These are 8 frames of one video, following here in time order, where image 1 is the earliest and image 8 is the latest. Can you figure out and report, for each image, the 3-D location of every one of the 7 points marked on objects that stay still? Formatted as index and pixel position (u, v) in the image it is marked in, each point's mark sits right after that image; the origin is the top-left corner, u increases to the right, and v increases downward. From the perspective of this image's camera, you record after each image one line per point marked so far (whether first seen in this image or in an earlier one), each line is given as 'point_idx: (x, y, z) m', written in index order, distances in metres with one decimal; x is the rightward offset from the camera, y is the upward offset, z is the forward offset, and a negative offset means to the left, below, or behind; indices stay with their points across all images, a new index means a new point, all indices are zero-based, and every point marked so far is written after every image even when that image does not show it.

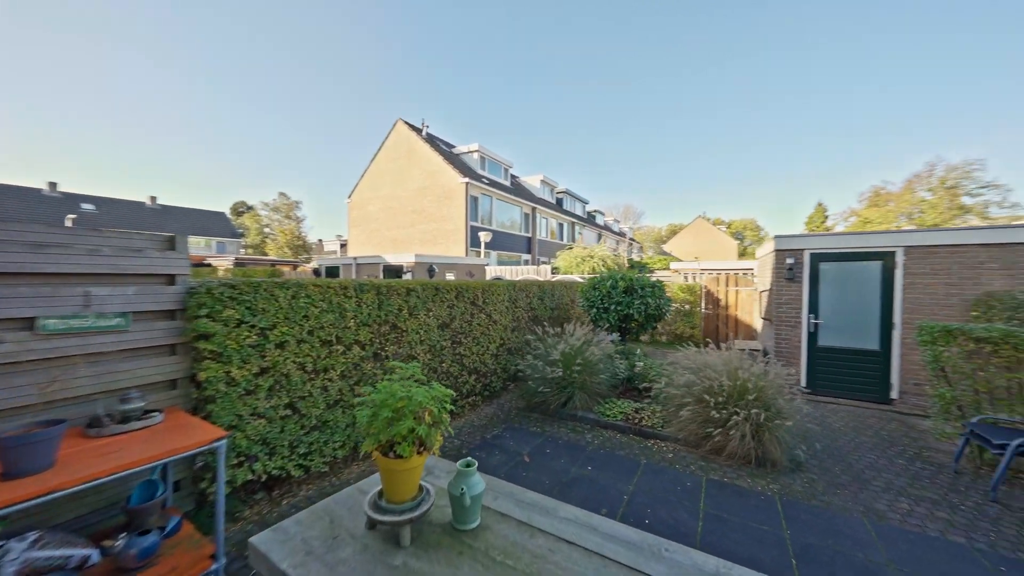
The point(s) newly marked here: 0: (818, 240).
0: (+5.3, +0.8, +6.0) m
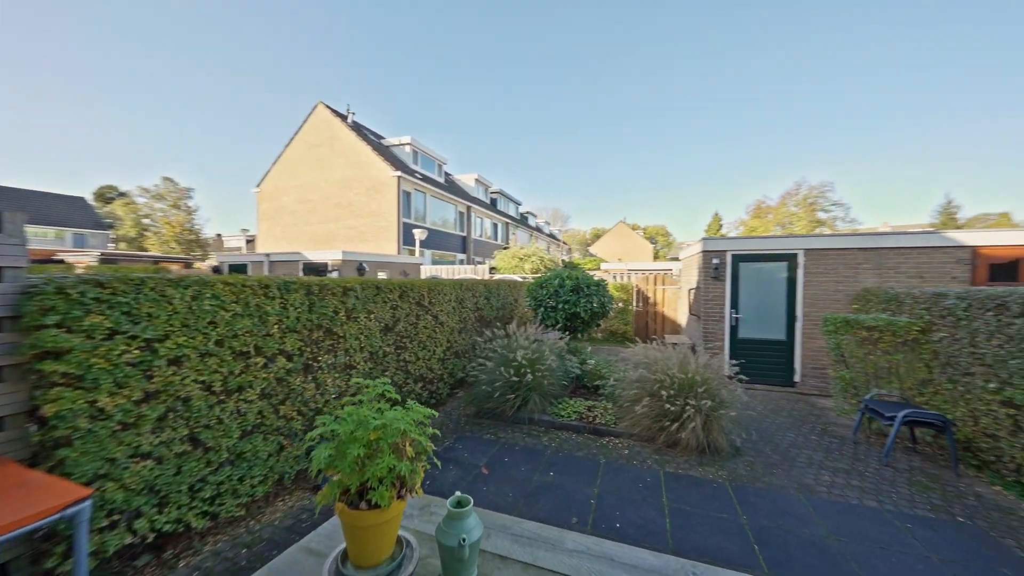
0: (+4.3, +0.9, +6.7) m
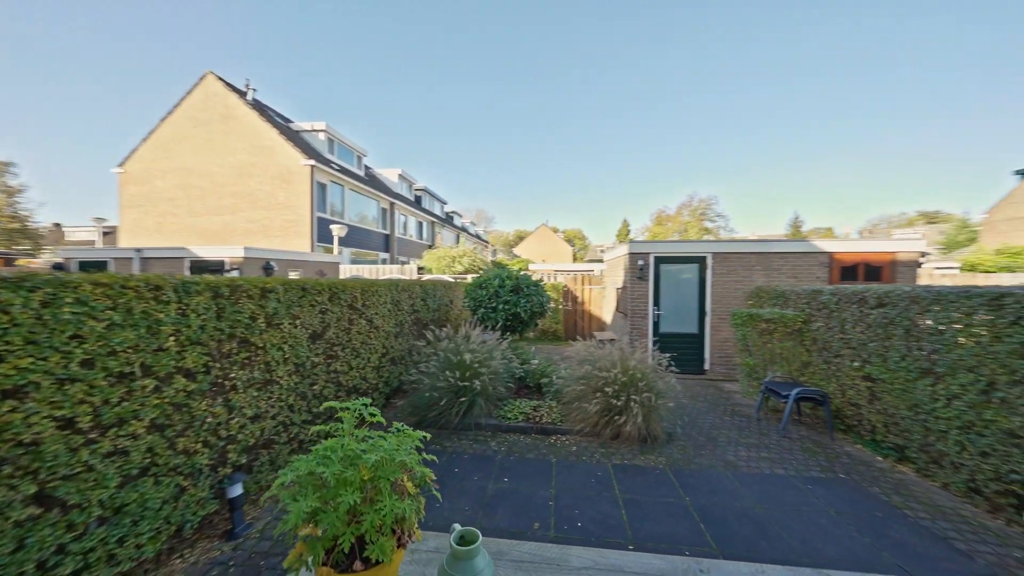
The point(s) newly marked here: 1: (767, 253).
0: (+3.1, +0.9, +7.3) m
1: (+5.1, +0.7, +7.0) m
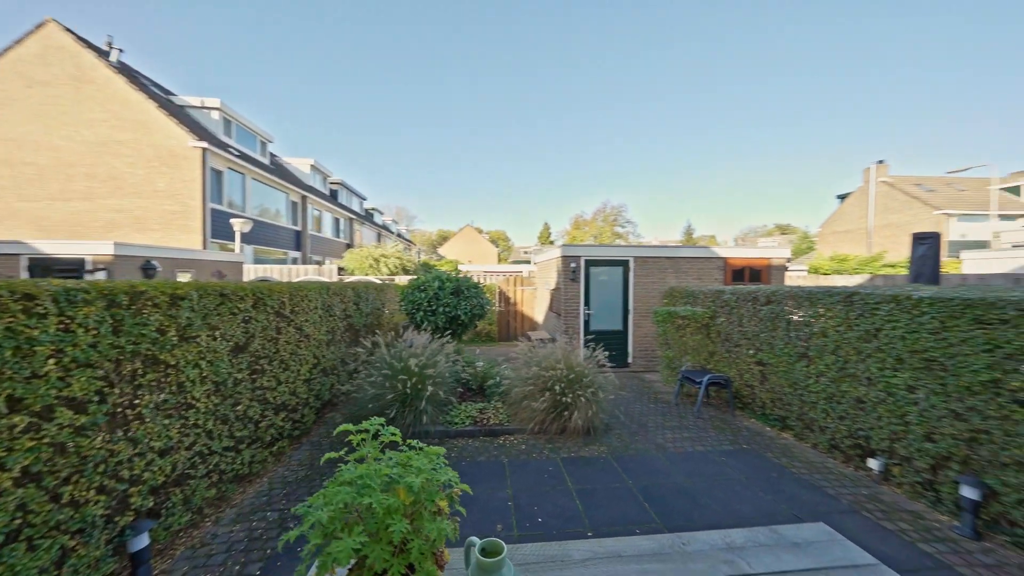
0: (+1.7, +0.9, +7.8) m
1: (+3.8, +0.7, +8.0) m
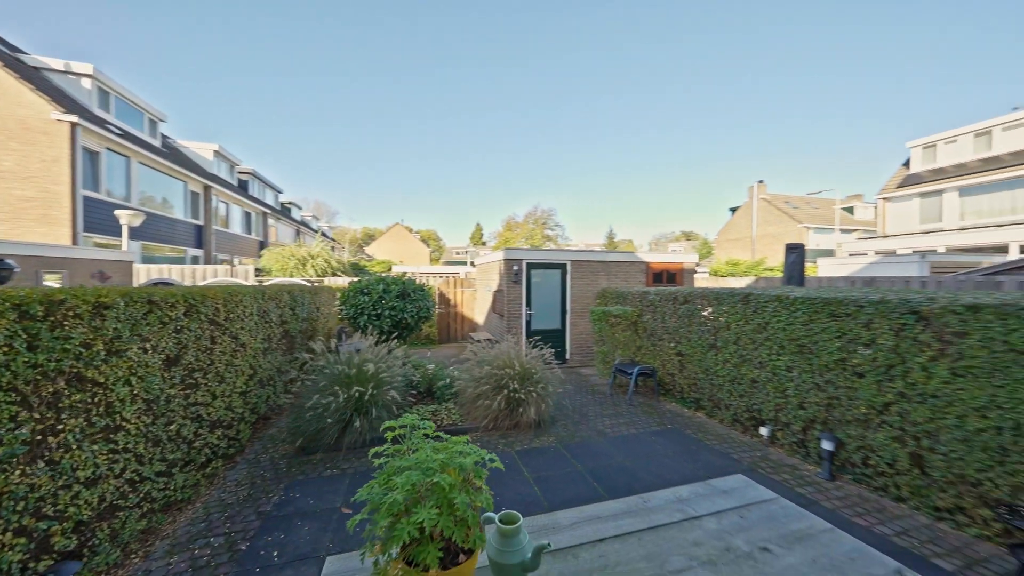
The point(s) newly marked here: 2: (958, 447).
0: (+0.4, +0.8, +8.2) m
1: (+2.4, +0.7, +8.8) m
2: (+3.6, -1.3, +2.8) m
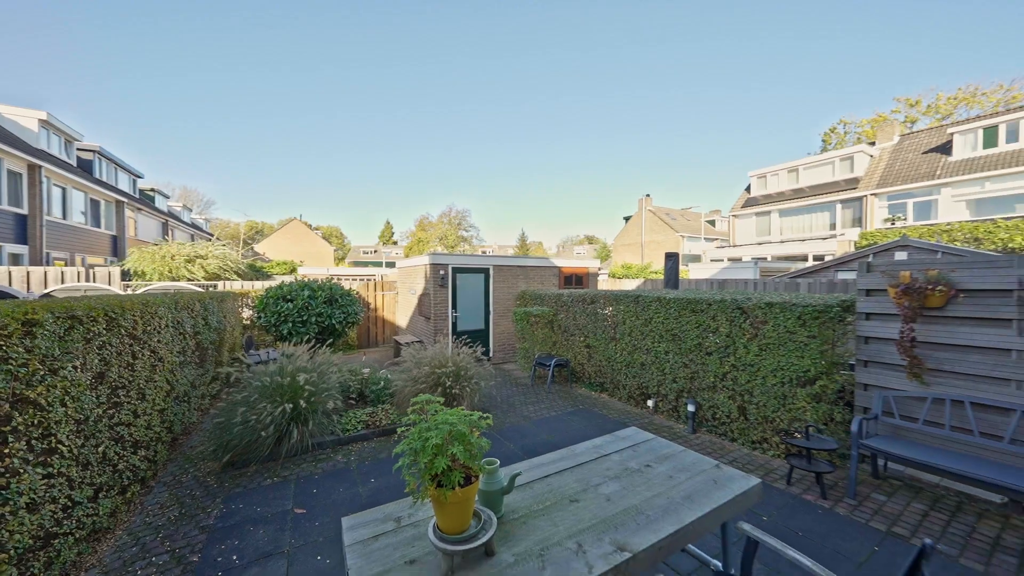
0: (-1.4, +0.7, +8.7) m
1: (+0.4, +0.6, +9.7) m
2: (+3.0, -1.3, +4.2) m
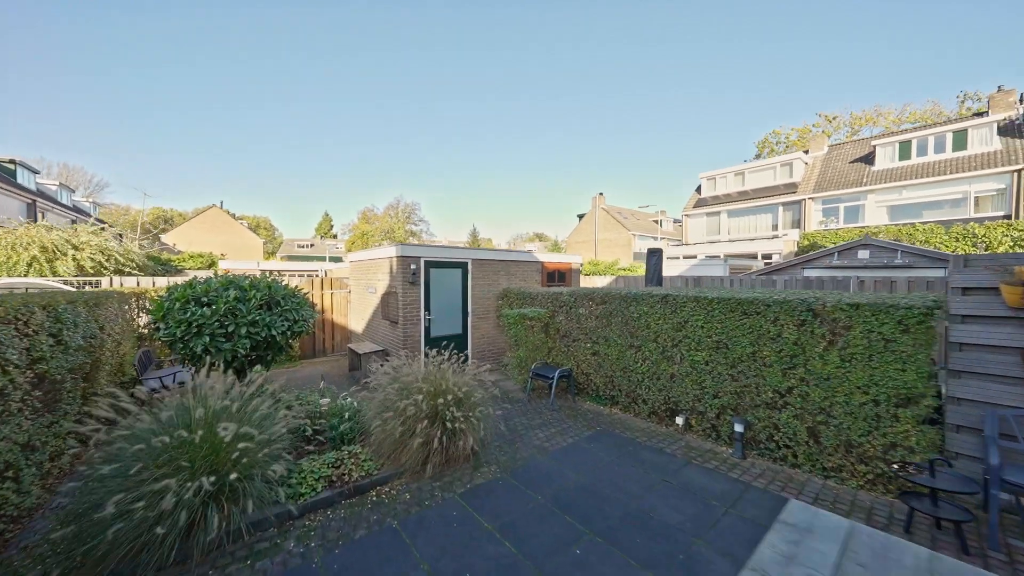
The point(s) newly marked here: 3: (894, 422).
0: (-1.8, +0.8, +7.2) m
1: (-0.1, +0.6, +8.5) m
2: (+3.3, -1.3, +3.4) m
3: (+3.5, -1.2, +3.2) m
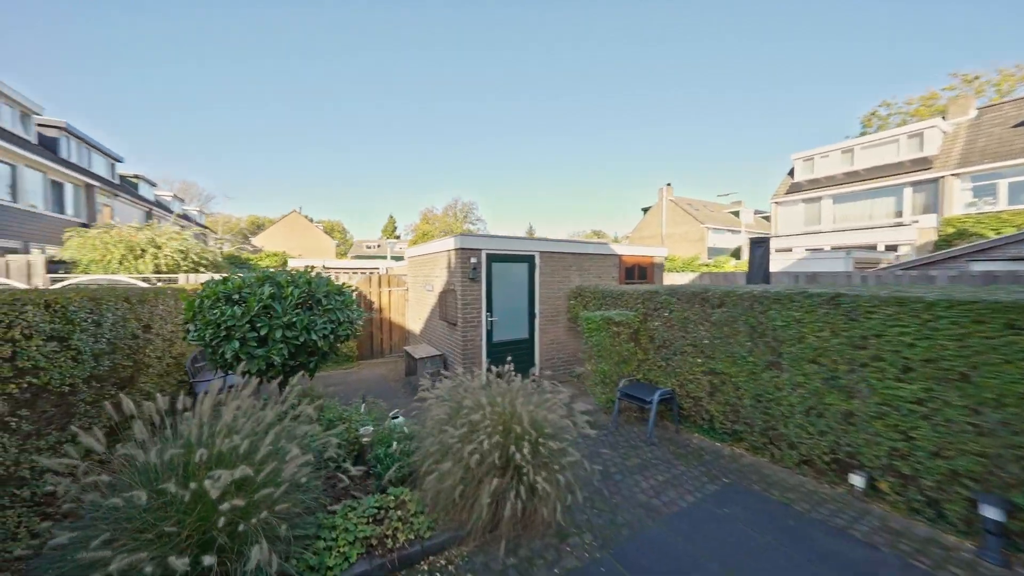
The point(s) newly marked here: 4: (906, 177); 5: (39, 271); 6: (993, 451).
0: (-0.4, +0.8, +6.3) m
1: (+1.4, +0.7, +7.3) m
2: (+4.0, -1.3, +1.7) m
3: (+4.2, -1.2, +1.5) m
4: (+20.2, +5.7, +17.9) m
5: (-11.3, +0.4, +8.5) m
6: (+3.5, -1.2, +2.5) m
